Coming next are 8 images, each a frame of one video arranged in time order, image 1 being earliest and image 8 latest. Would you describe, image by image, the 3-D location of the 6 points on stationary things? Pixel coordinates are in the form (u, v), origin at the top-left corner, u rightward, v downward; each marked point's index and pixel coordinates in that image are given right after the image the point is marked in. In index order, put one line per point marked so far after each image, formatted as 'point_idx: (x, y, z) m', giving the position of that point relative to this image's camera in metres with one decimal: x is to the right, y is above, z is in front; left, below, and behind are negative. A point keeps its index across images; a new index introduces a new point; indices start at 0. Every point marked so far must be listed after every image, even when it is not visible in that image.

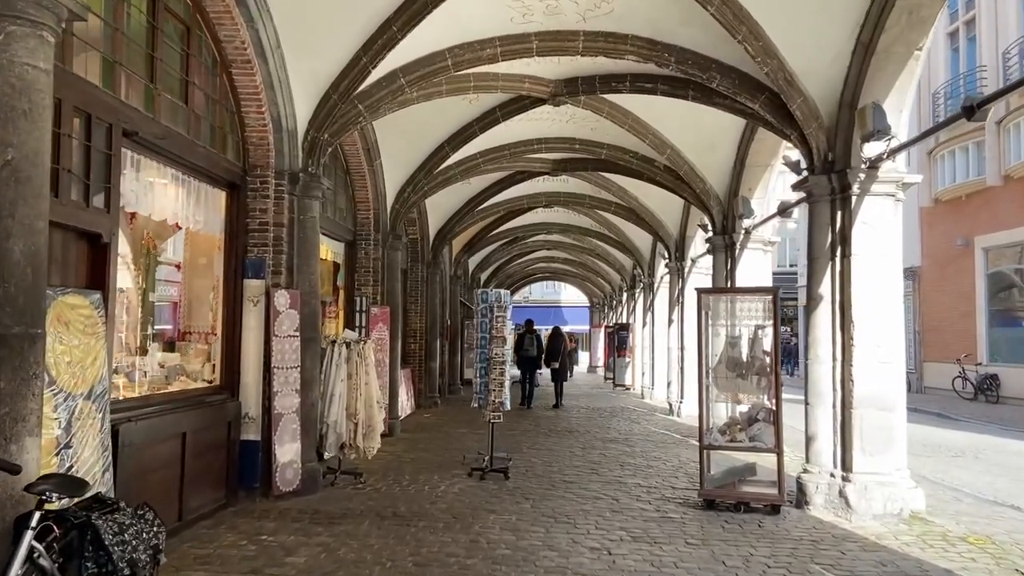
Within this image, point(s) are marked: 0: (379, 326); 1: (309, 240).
0: (-1.6, -0.4, +10.4) m
1: (-1.6, +0.4, +7.0) m
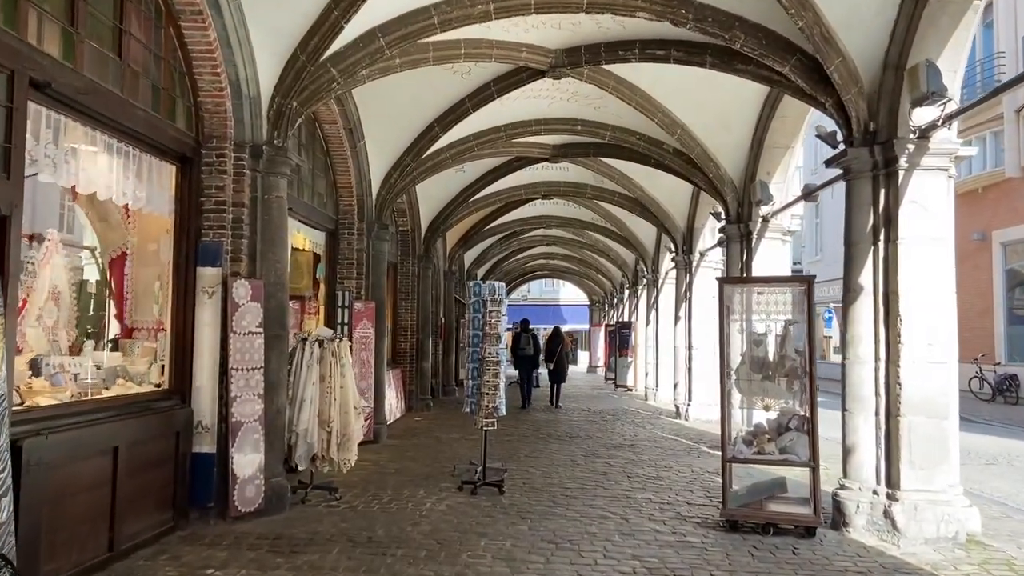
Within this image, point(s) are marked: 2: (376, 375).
0: (-1.6, -0.4, +9.5) m
1: (-1.6, +0.4, +6.1) m
2: (-1.5, -1.0, +10.1) m
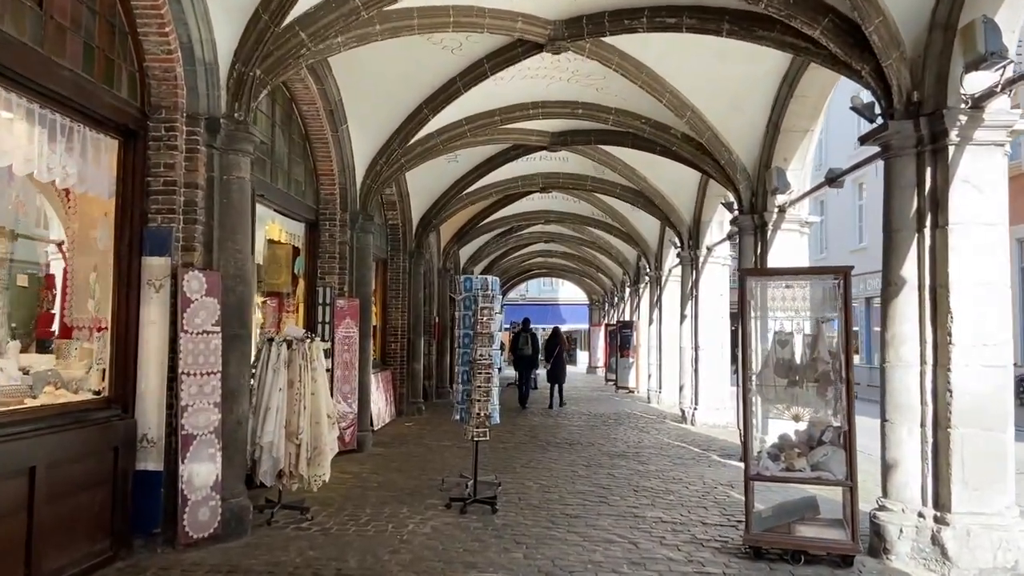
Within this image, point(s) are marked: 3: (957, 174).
0: (-1.6, -0.3, +8.8) m
1: (-1.7, +0.5, +5.4) m
2: (-1.6, -0.9, +9.4) m
3: (+2.5, +0.6, +5.0) m
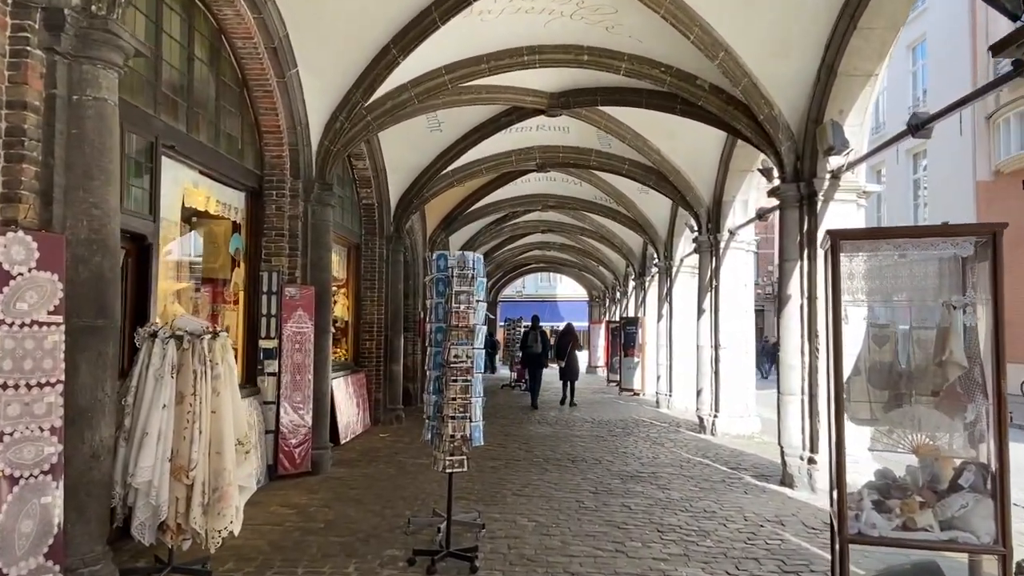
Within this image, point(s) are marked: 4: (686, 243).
0: (-1.7, -0.2, +7.1) m
1: (-1.8, +0.6, +3.7) m
2: (-1.7, -0.8, +7.7) m
3: (+2.4, +0.8, +3.3) m
4: (+2.7, +0.7, +14.1) m
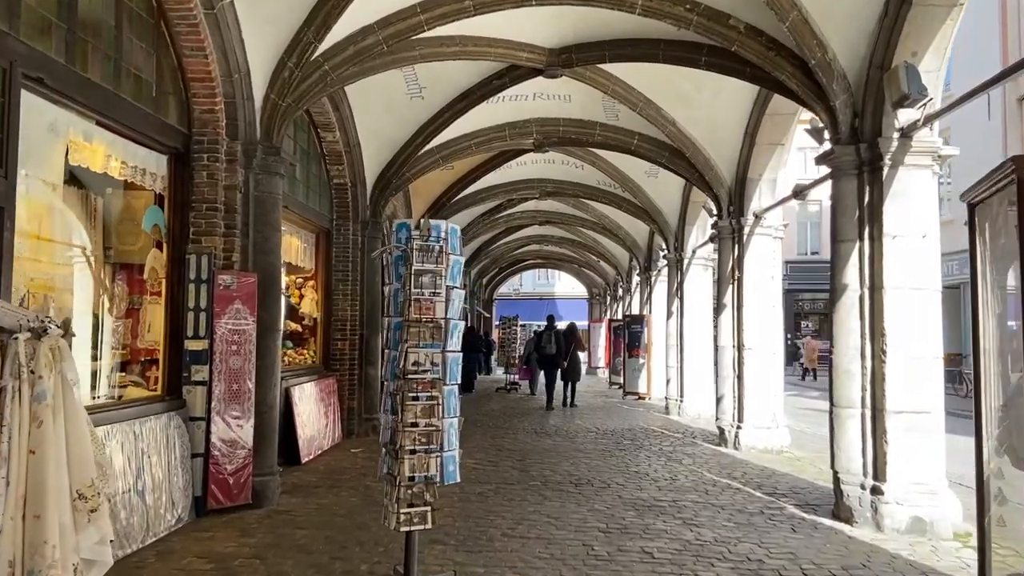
0: (-1.8, -0.1, +5.7) m
1: (-1.8, +0.7, +2.3) m
2: (-1.7, -0.7, +6.3) m
3: (+2.4, +0.8, +1.9) m
4: (+2.7, +0.8, +12.7) m
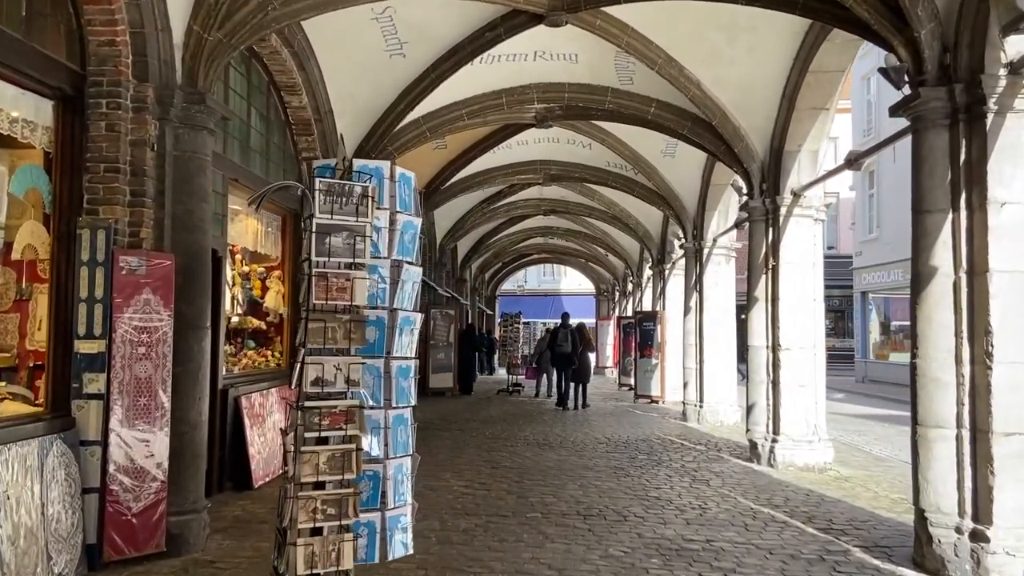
0: (-1.8, 0.0, +4.4) m
1: (-1.9, +0.8, +1.0) m
2: (-1.8, -0.7, +5.0) m
3: (+2.3, +0.9, +0.6) m
4: (+2.7, +0.9, +11.4) m
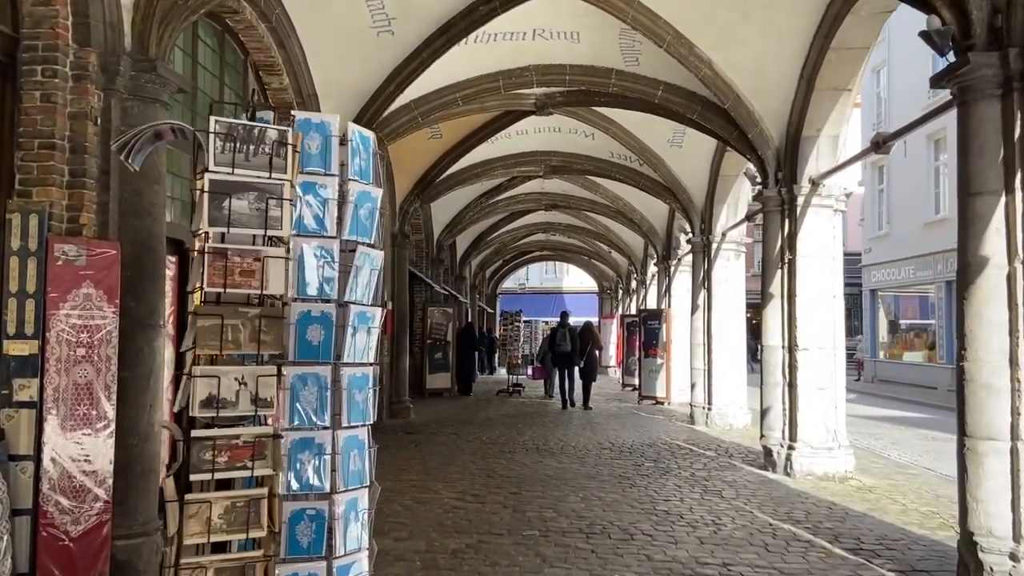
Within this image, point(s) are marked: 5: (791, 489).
0: (-1.9, 0.0, +3.8) m
1: (-1.9, +0.8, +0.5) m
2: (-1.8, -0.6, +4.4) m
3: (+2.2, +0.9, 0.0) m
4: (+2.6, +0.9, +10.8) m
5: (+2.2, -1.5, +6.8) m
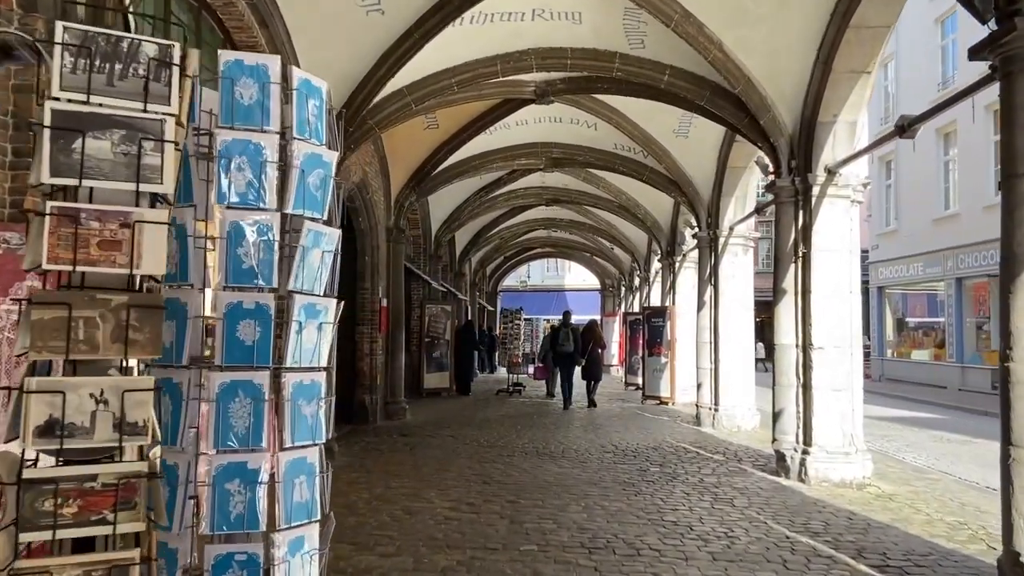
0: (-1.9, 0.0, +3.4) m
1: (-2.0, +0.8, +0.1) m
2: (-1.8, -0.6, +4.0) m
3: (+2.2, +1.0, -0.4) m
4: (+2.6, +1.0, +10.4) m
5: (+2.1, -1.5, +6.4) m
